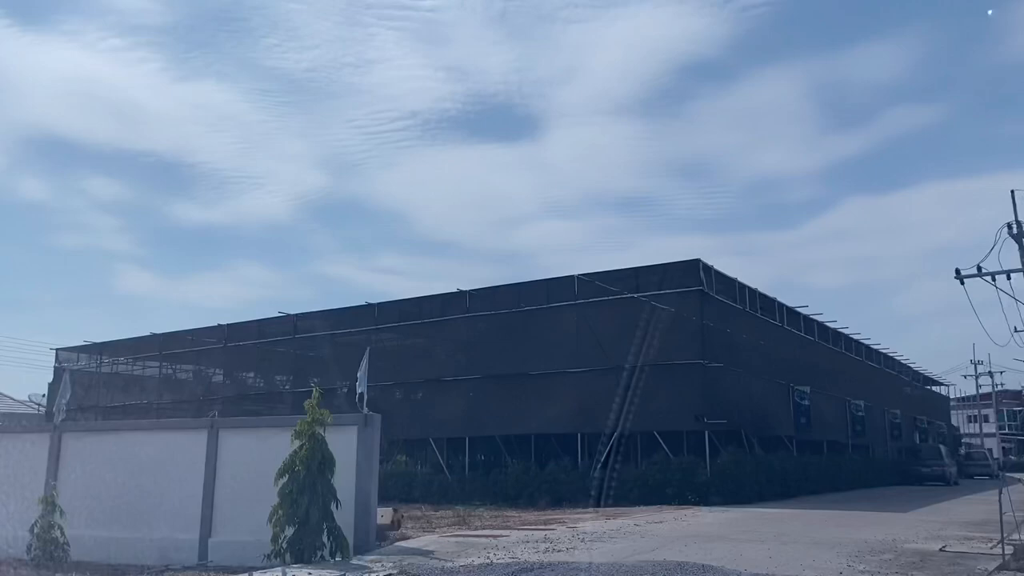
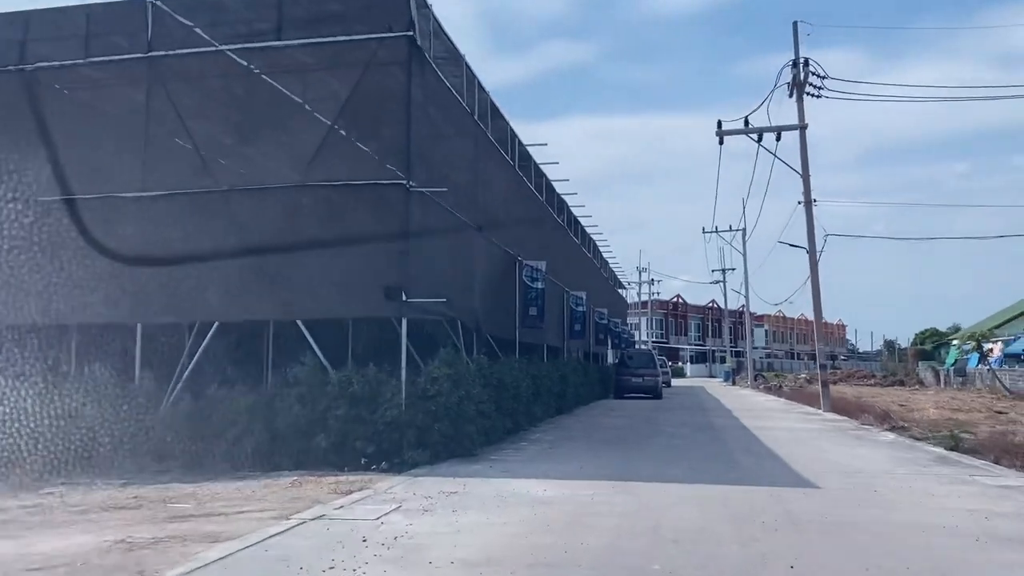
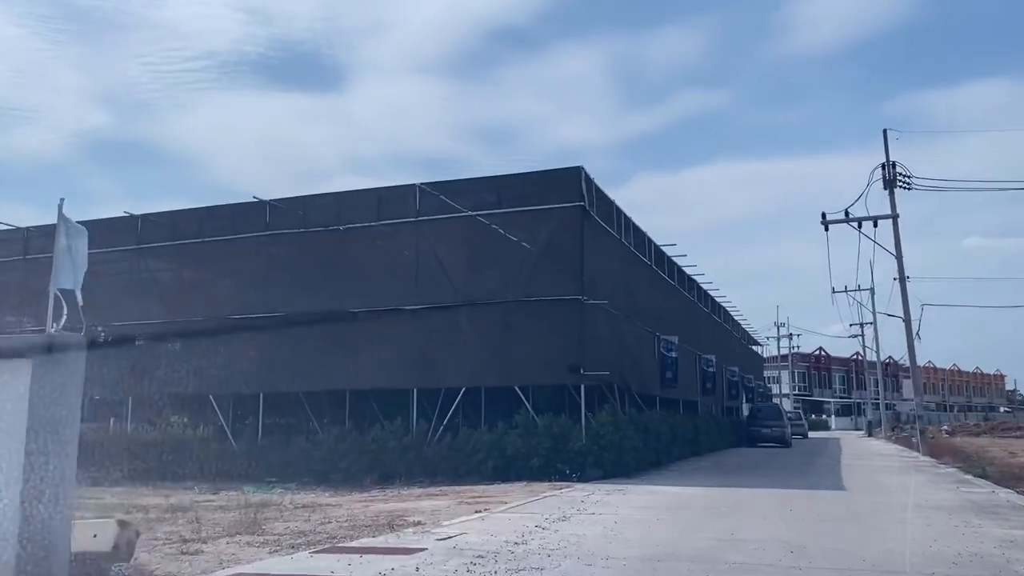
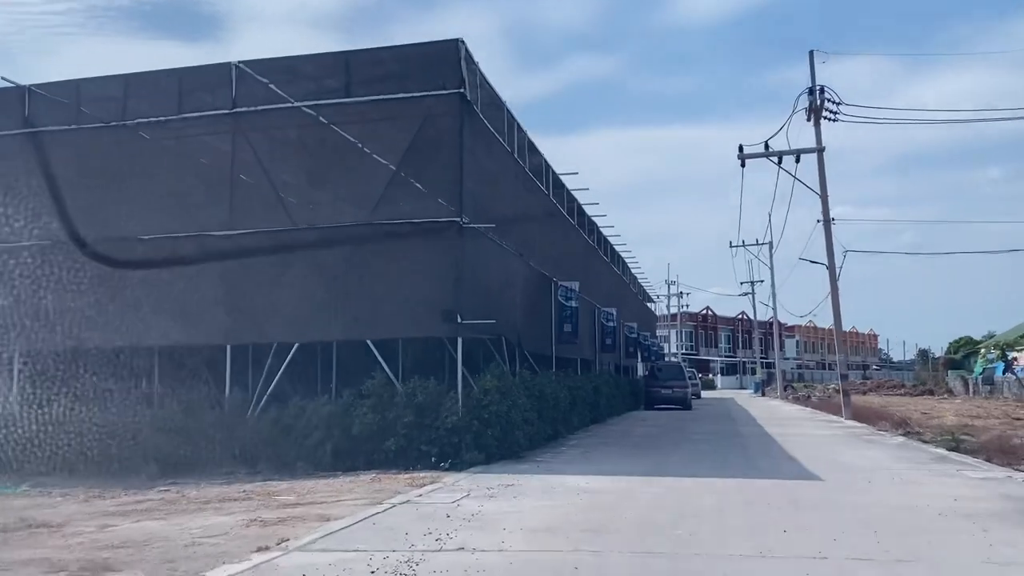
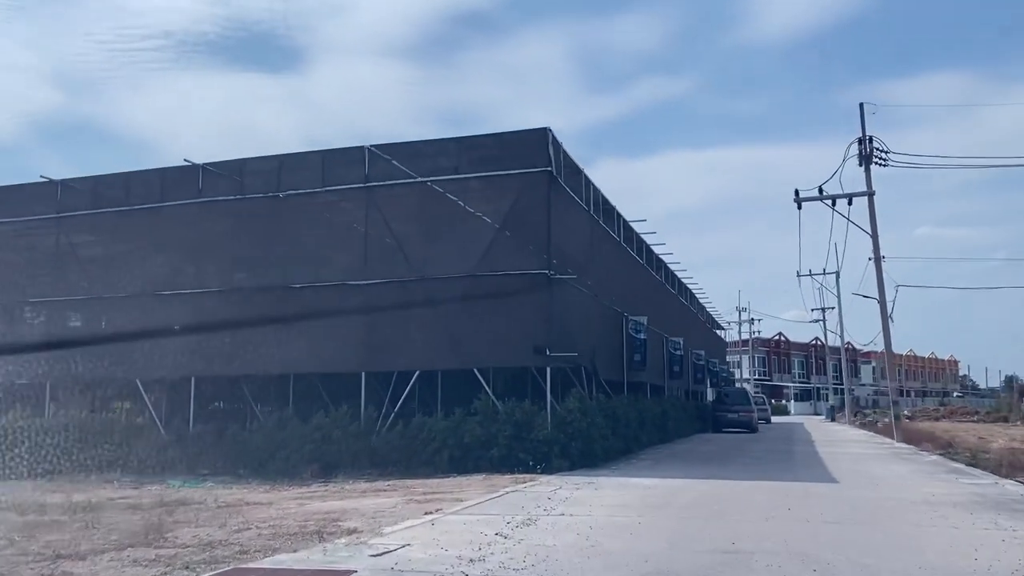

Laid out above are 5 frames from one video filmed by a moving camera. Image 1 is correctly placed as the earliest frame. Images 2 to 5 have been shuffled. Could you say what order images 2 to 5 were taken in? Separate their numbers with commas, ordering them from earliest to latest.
3, 5, 4, 2
